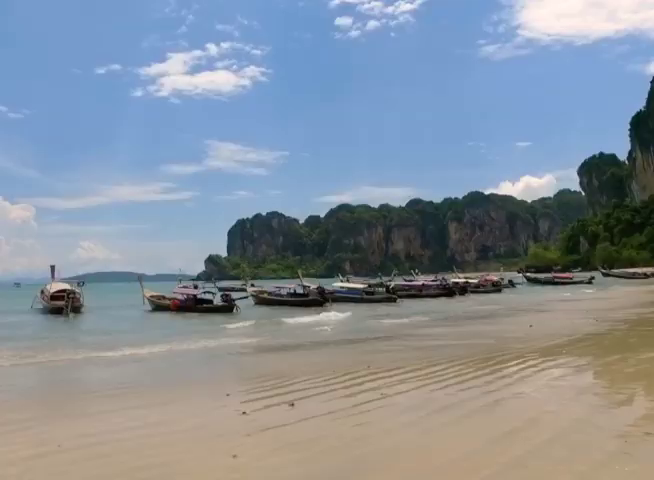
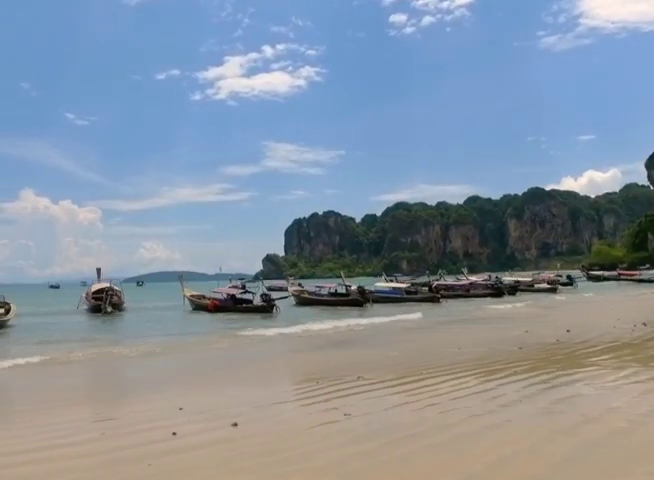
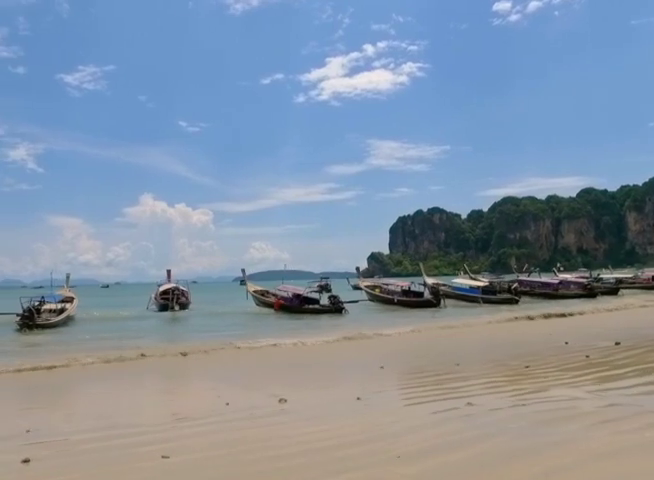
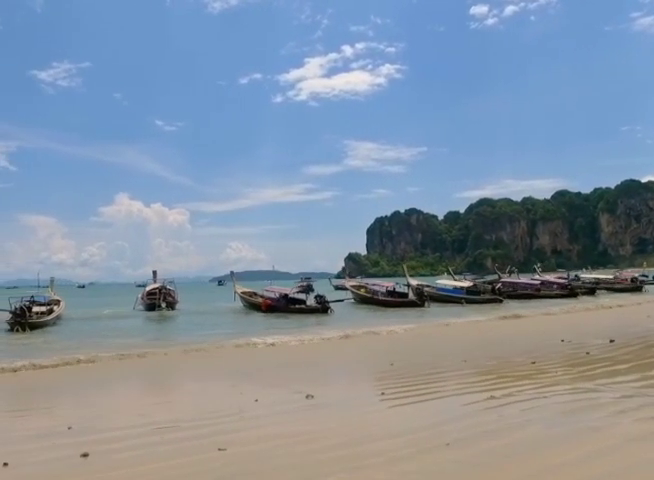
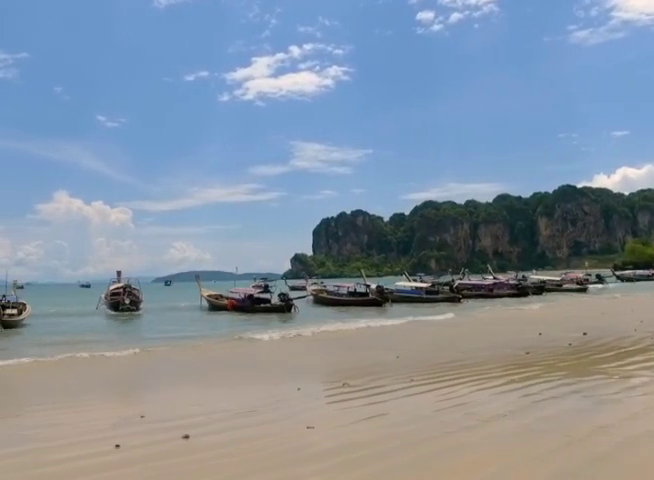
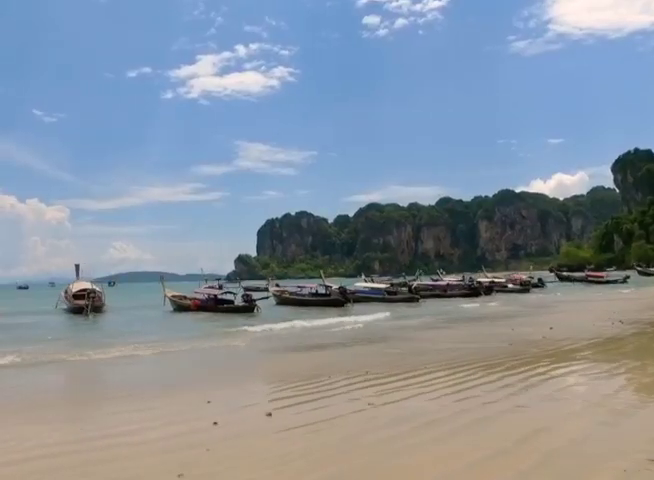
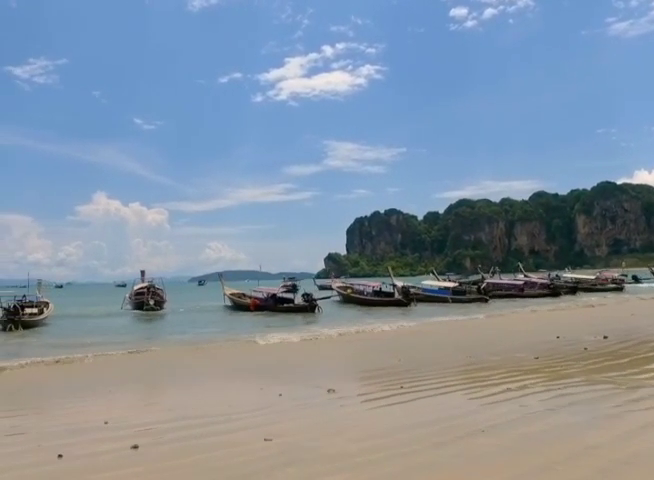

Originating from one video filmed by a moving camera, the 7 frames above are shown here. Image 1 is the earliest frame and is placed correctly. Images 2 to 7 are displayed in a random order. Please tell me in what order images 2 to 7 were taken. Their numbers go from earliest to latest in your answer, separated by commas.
6, 2, 5, 7, 4, 3
